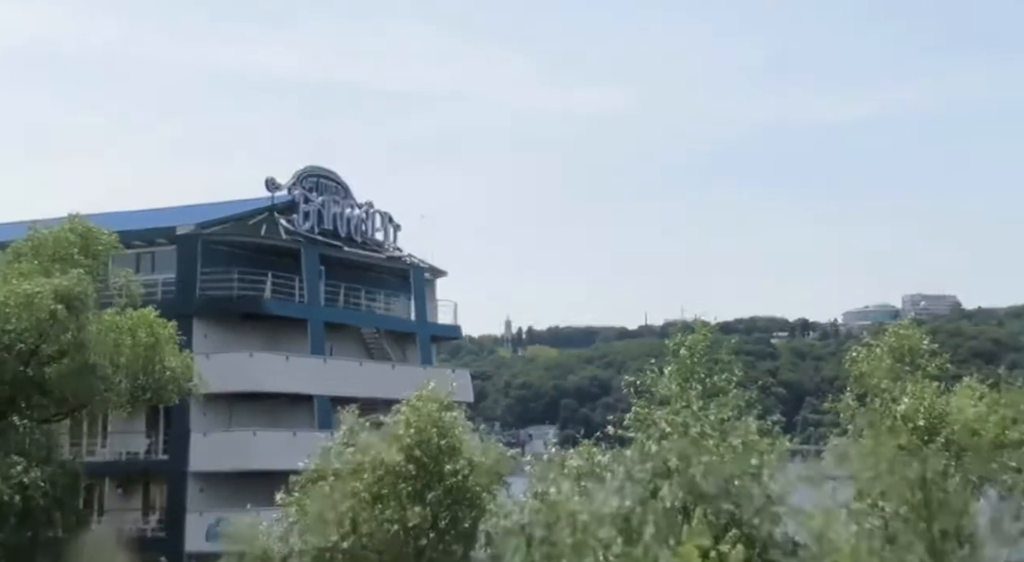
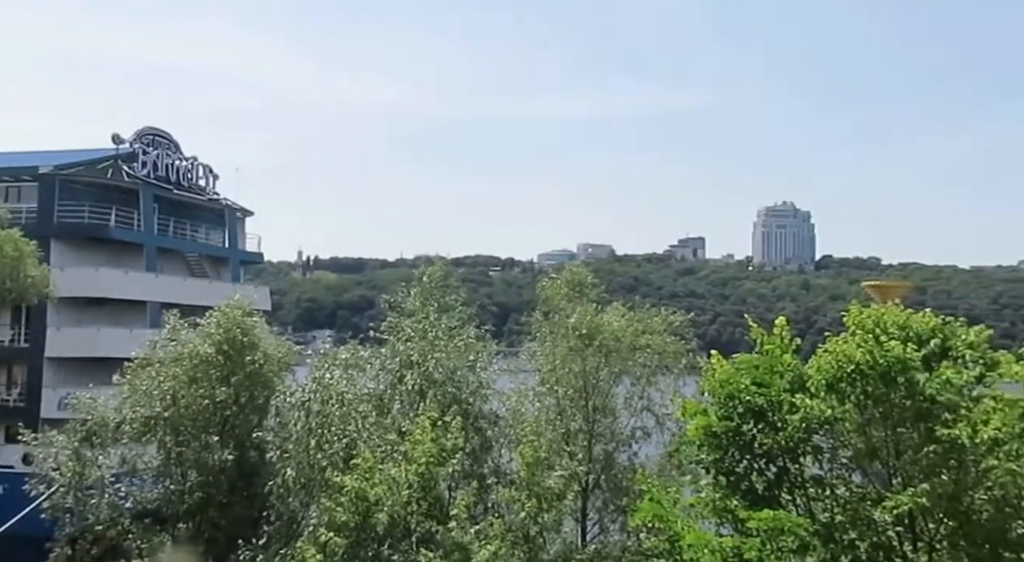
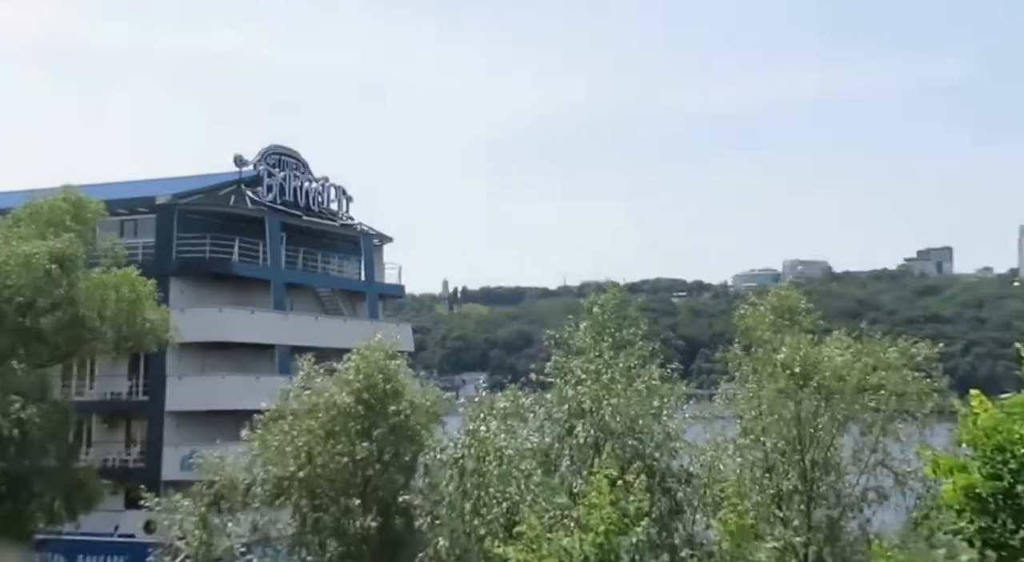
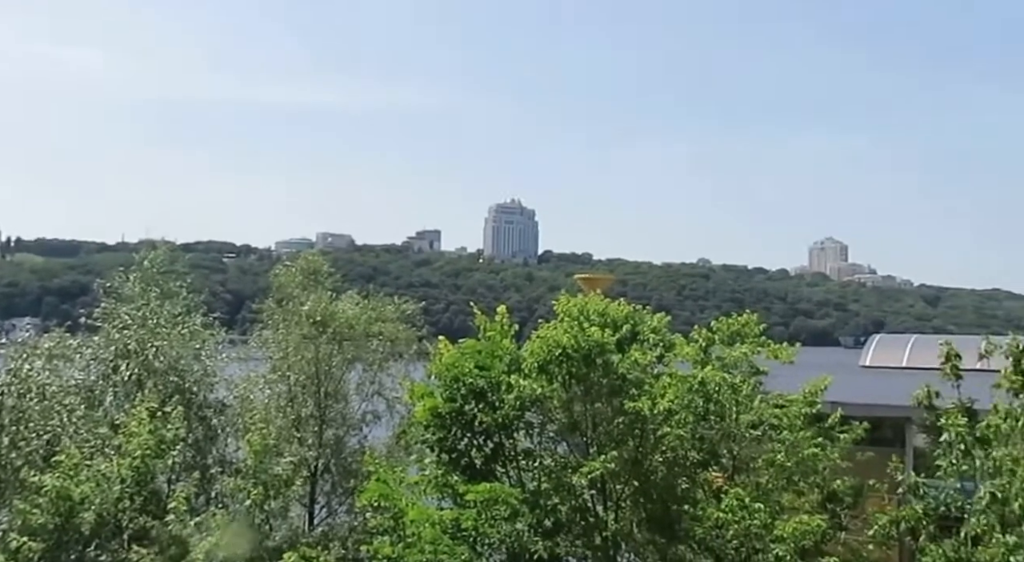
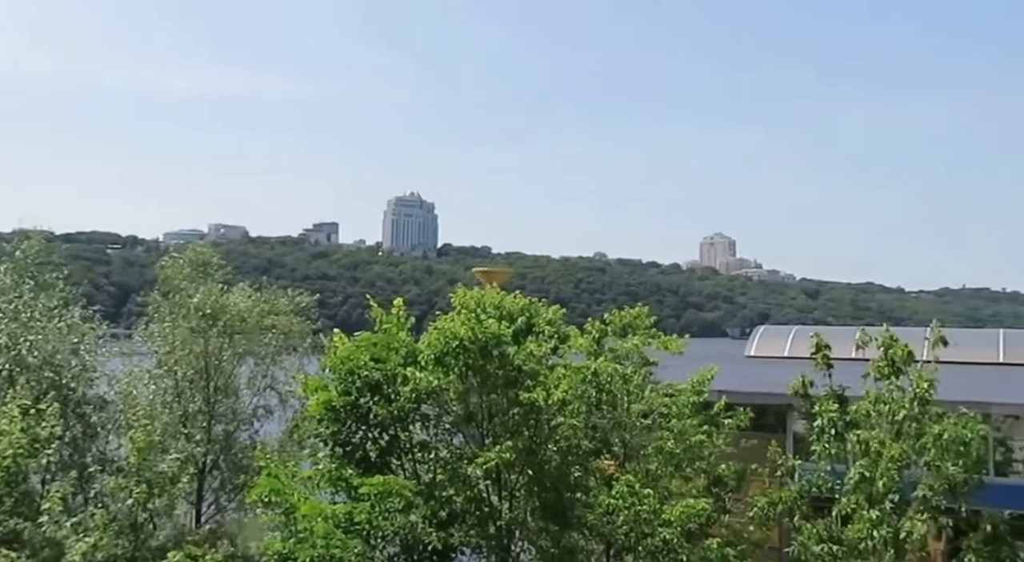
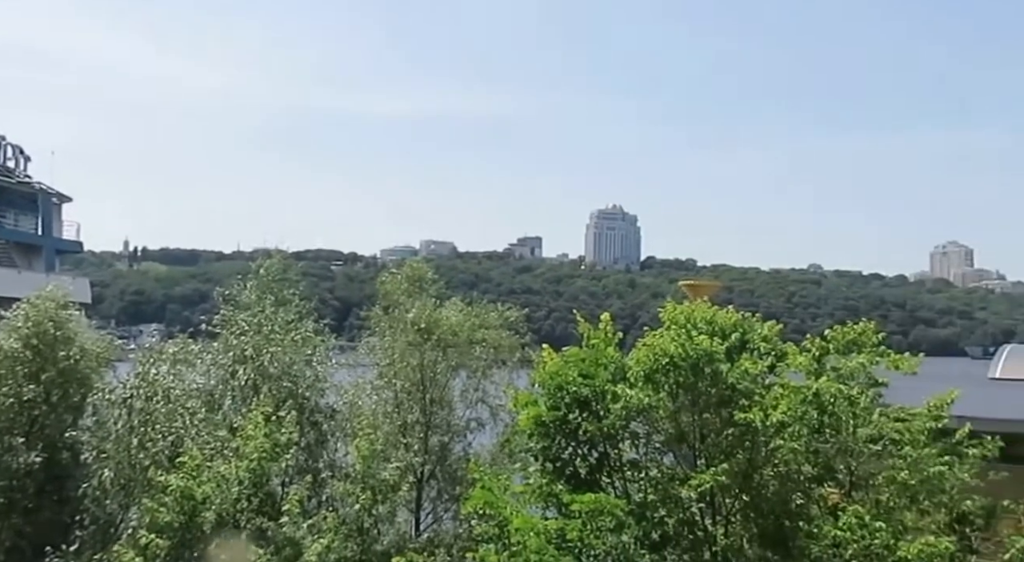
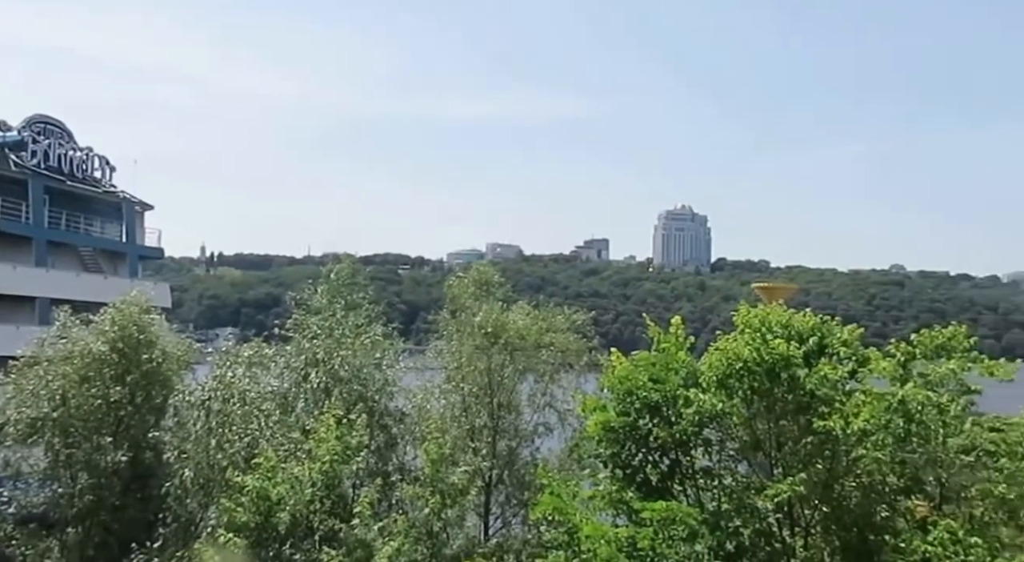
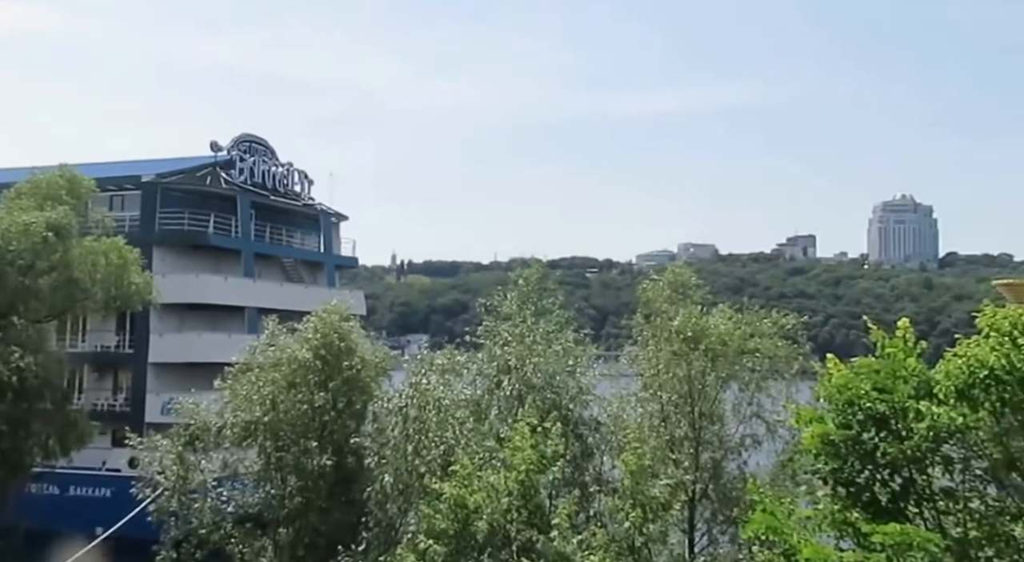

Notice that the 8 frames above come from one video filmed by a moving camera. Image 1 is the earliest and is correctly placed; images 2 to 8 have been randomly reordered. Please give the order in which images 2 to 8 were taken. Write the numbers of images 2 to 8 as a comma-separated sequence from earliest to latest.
3, 8, 2, 7, 6, 4, 5
